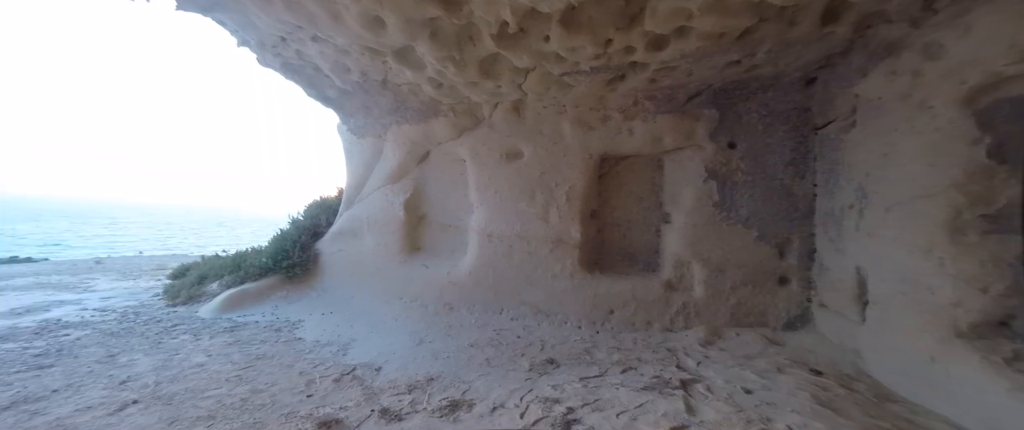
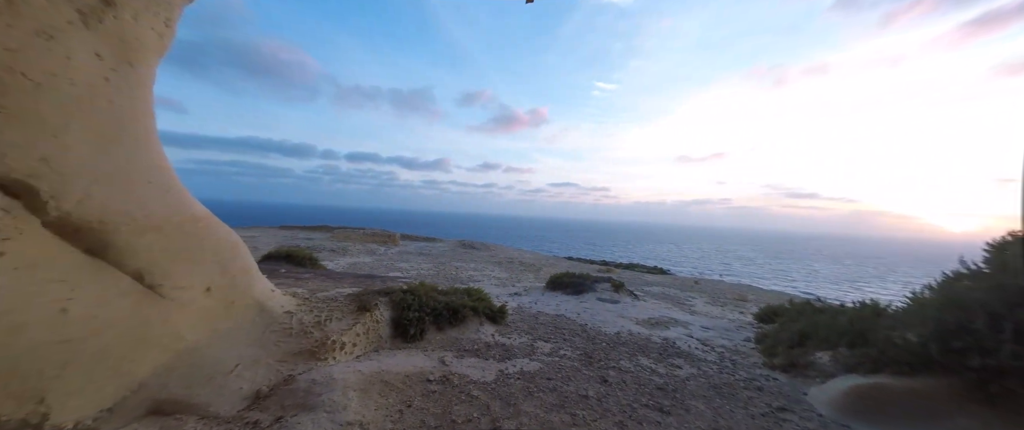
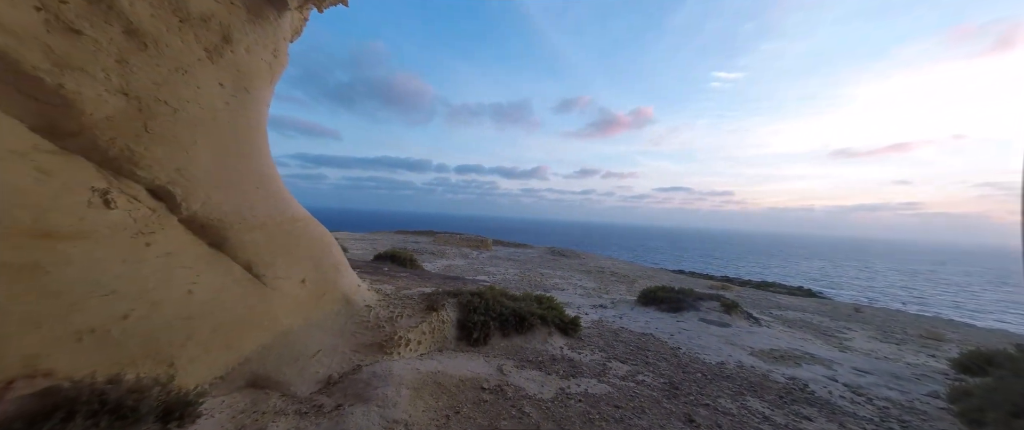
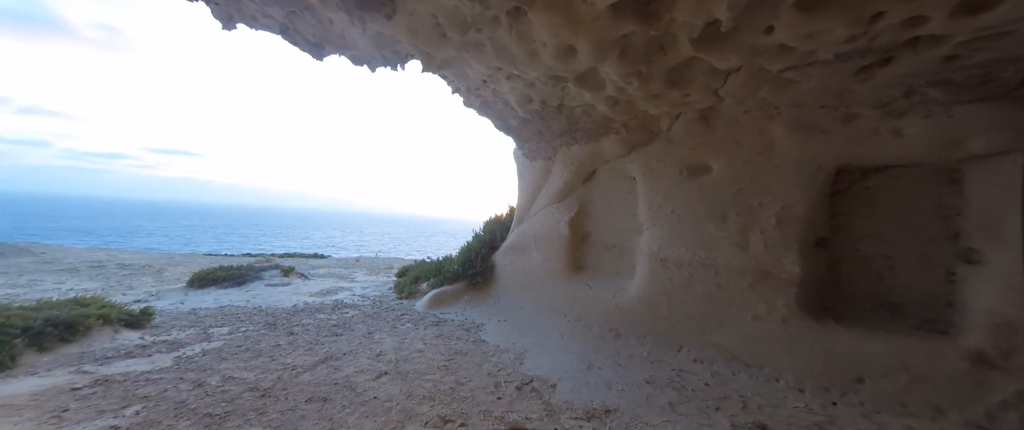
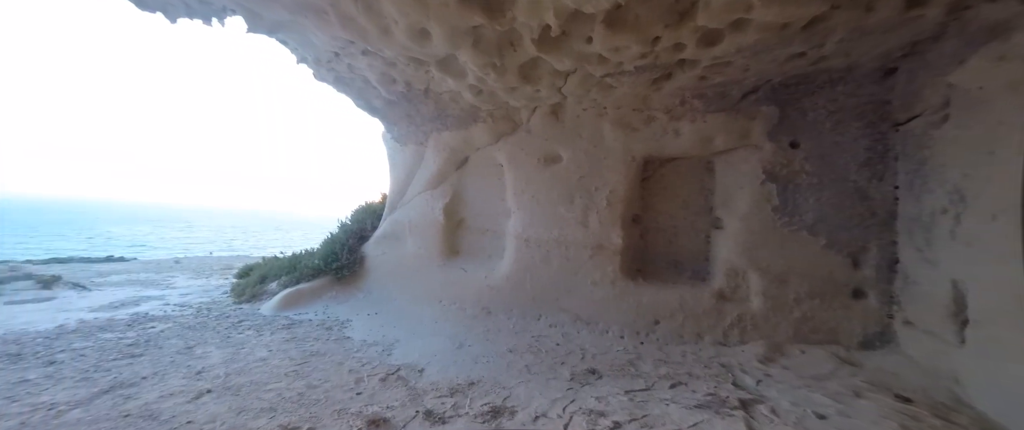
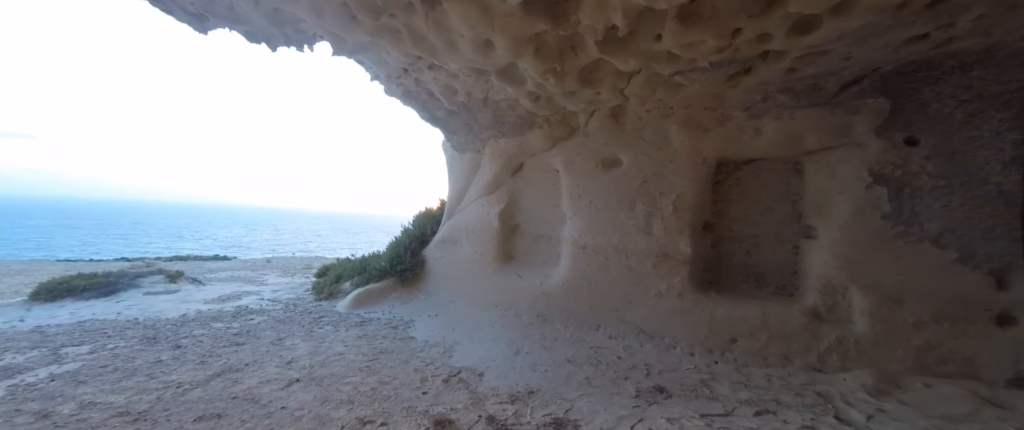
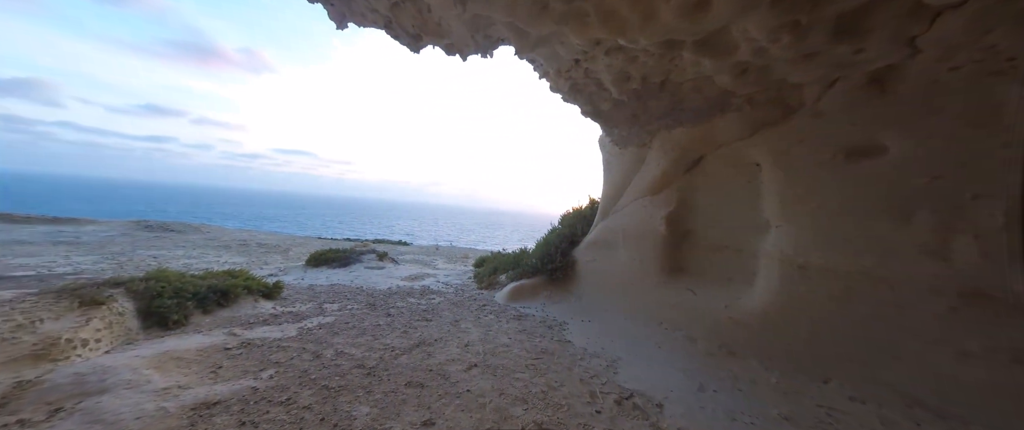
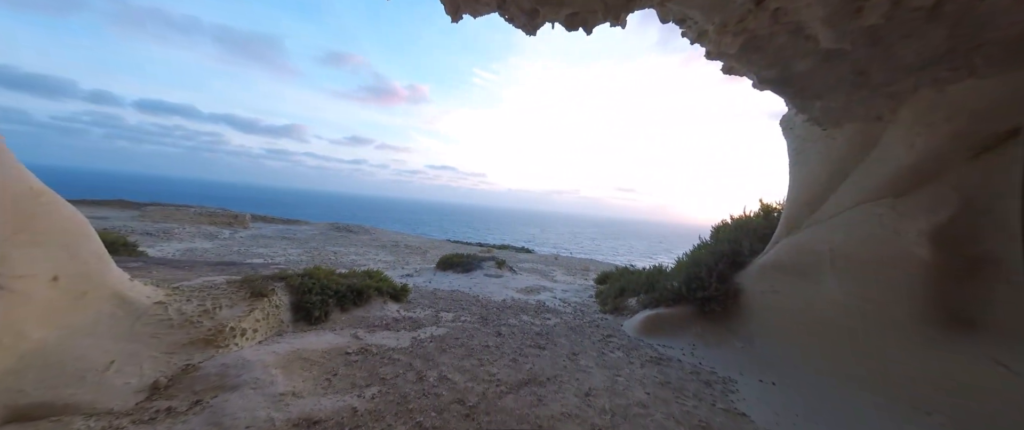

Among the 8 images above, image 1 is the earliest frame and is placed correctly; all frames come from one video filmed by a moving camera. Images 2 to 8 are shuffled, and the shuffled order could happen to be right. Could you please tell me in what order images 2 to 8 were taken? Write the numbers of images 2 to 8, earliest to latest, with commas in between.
5, 6, 4, 7, 8, 2, 3
